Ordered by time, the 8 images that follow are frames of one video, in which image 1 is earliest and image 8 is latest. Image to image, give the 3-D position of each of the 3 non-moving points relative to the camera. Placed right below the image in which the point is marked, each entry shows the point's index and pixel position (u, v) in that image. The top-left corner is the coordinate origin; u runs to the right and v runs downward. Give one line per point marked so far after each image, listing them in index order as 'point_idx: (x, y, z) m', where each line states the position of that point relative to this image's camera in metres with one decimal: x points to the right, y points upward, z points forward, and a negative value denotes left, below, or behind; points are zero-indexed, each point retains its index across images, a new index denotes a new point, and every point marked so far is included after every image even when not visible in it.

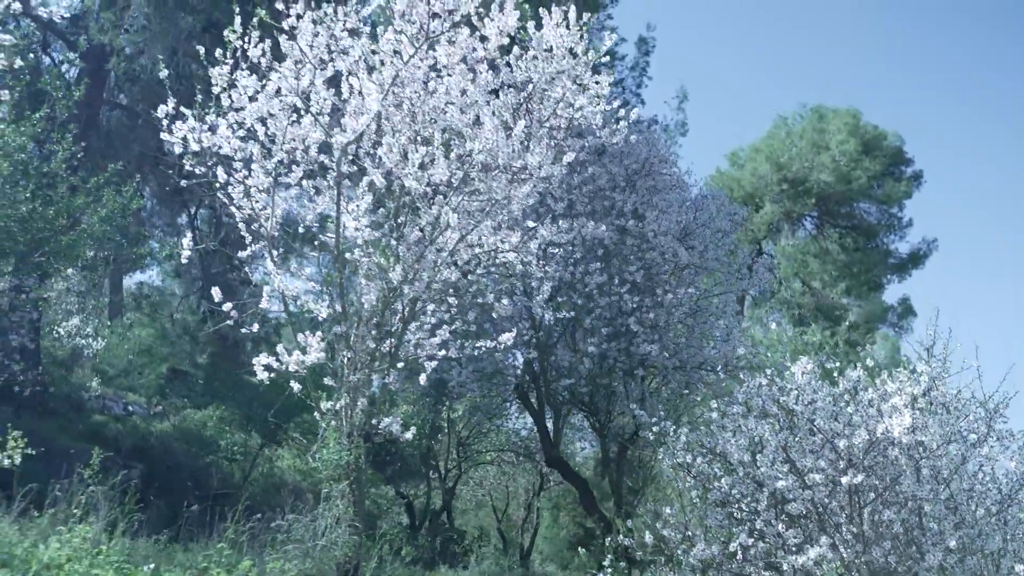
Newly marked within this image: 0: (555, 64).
0: (+0.5, +1.8, +9.0) m
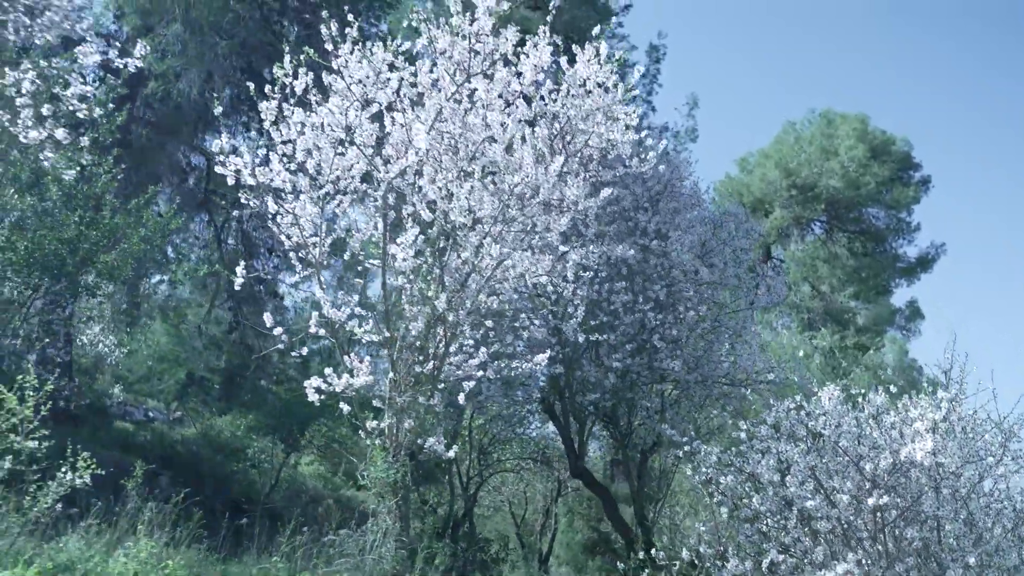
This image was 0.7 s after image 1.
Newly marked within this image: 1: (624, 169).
0: (+0.8, +1.6, +9.4) m
1: (+1.1, +1.0, +9.8) m
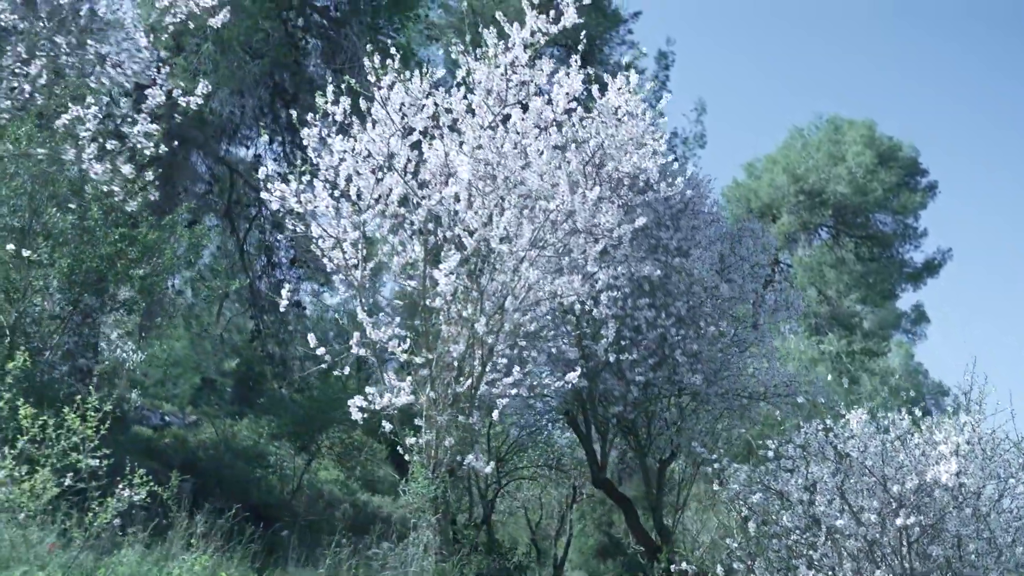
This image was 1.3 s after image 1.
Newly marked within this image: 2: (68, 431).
0: (+1.1, +1.4, +9.8) m
1: (+1.4, +0.8, +10.2) m
2: (-3.3, -1.1, +7.9) m
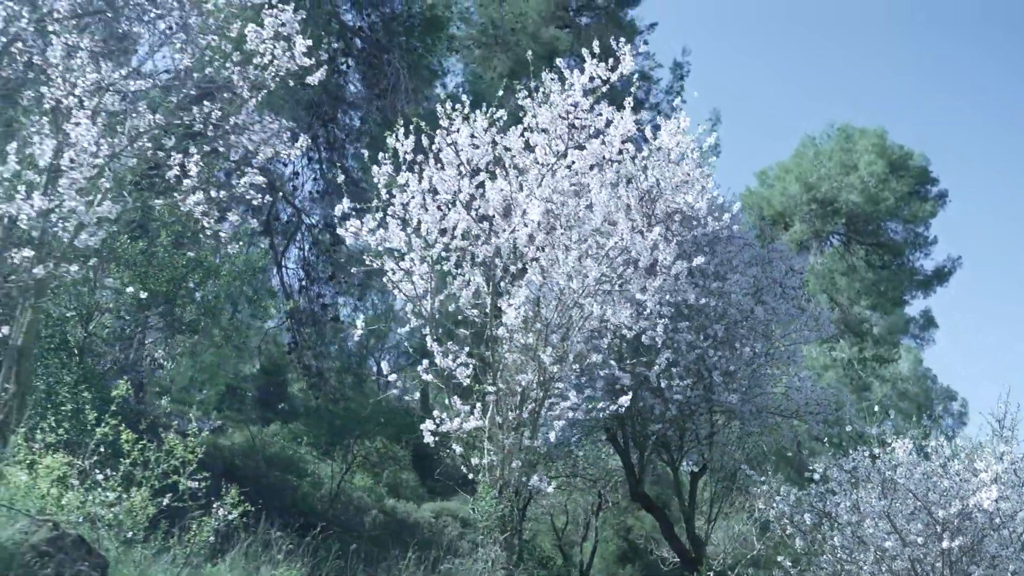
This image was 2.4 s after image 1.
0: (+1.6, +1.1, +10.3) m
1: (+1.9, +0.6, +10.8) m
2: (-2.7, -1.3, +8.5) m
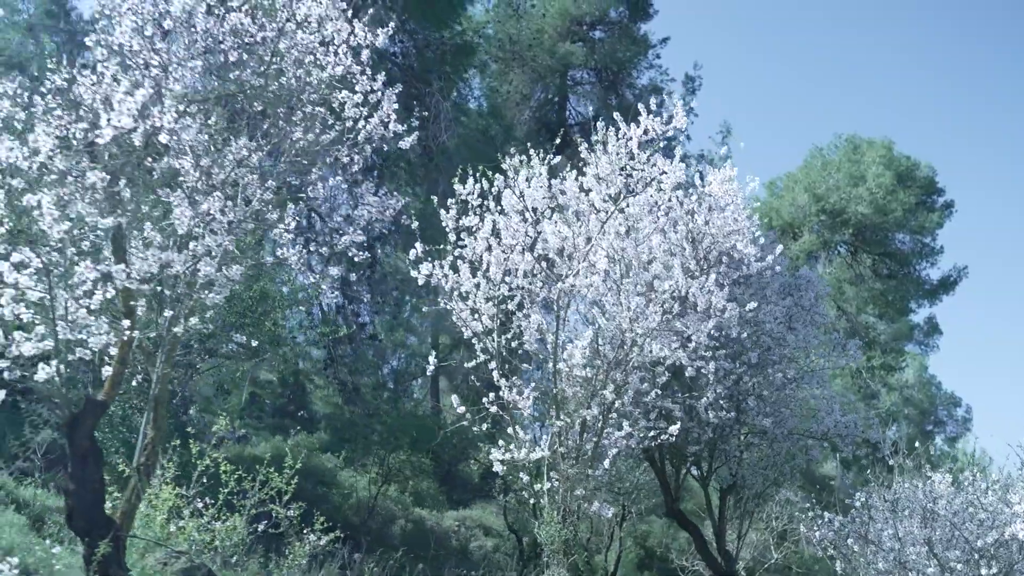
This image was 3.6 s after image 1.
0: (+2.2, +0.7, +11.1) m
1: (+2.5, +0.2, +11.5) m
2: (-2.2, -1.7, +9.3) m
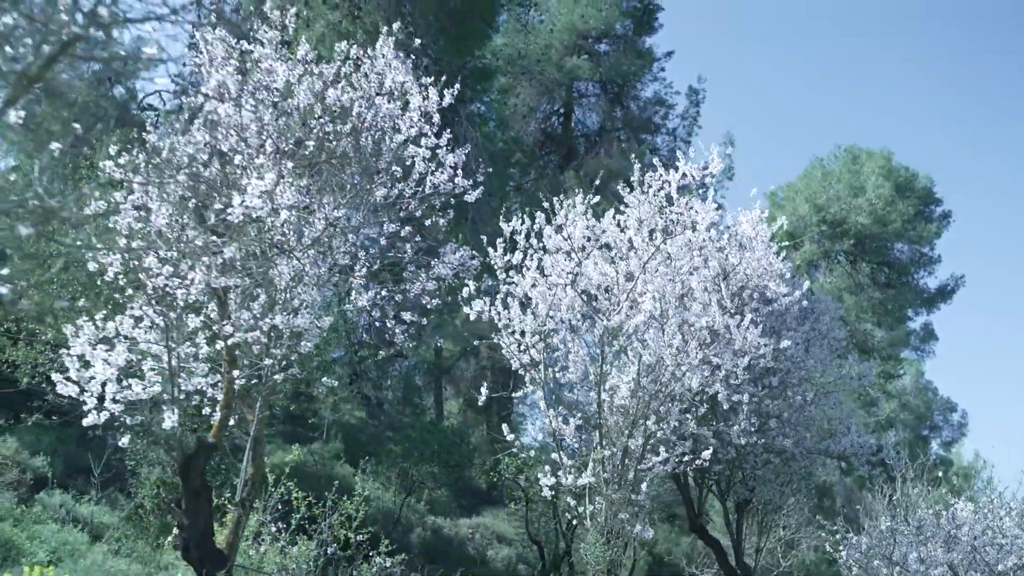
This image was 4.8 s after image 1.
0: (+2.7, +0.3, +11.8) m
1: (+3.0, -0.2, +12.2) m
2: (-1.7, -2.0, +9.9) m
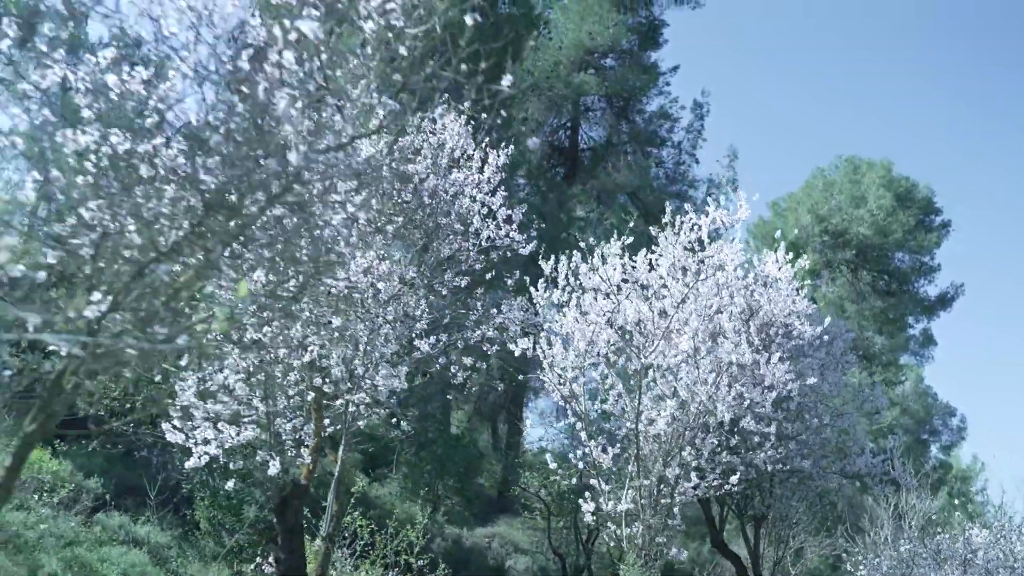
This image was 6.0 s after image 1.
0: (+3.1, -0.1, +12.6) m
1: (+3.5, -0.6, +13.0) m
2: (-1.2, -2.5, +10.7) m
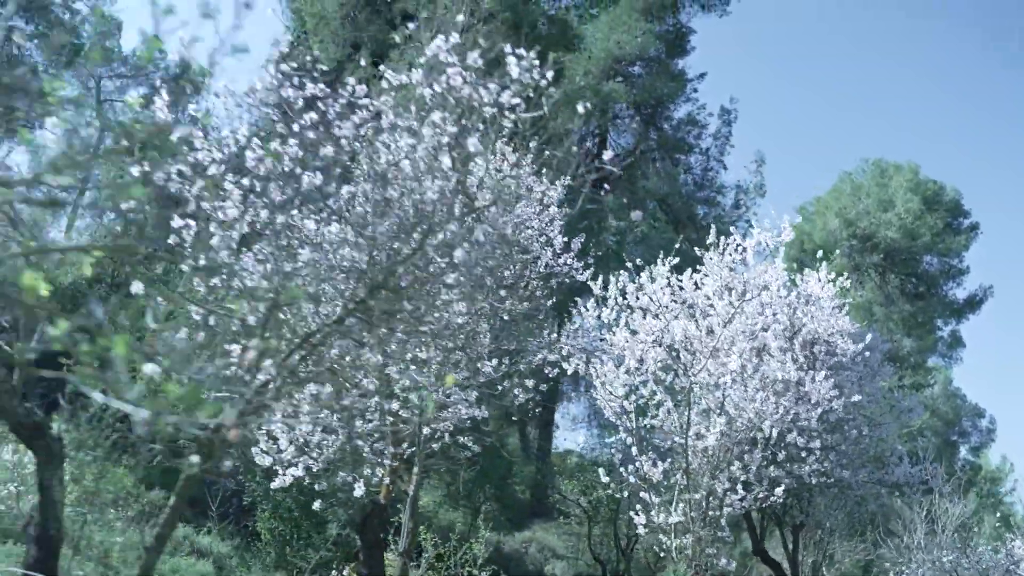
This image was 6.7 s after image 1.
0: (+3.8, -0.3, +13.0) m
1: (+4.1, -0.8, +13.4) m
2: (-0.6, -2.7, +11.2) m
